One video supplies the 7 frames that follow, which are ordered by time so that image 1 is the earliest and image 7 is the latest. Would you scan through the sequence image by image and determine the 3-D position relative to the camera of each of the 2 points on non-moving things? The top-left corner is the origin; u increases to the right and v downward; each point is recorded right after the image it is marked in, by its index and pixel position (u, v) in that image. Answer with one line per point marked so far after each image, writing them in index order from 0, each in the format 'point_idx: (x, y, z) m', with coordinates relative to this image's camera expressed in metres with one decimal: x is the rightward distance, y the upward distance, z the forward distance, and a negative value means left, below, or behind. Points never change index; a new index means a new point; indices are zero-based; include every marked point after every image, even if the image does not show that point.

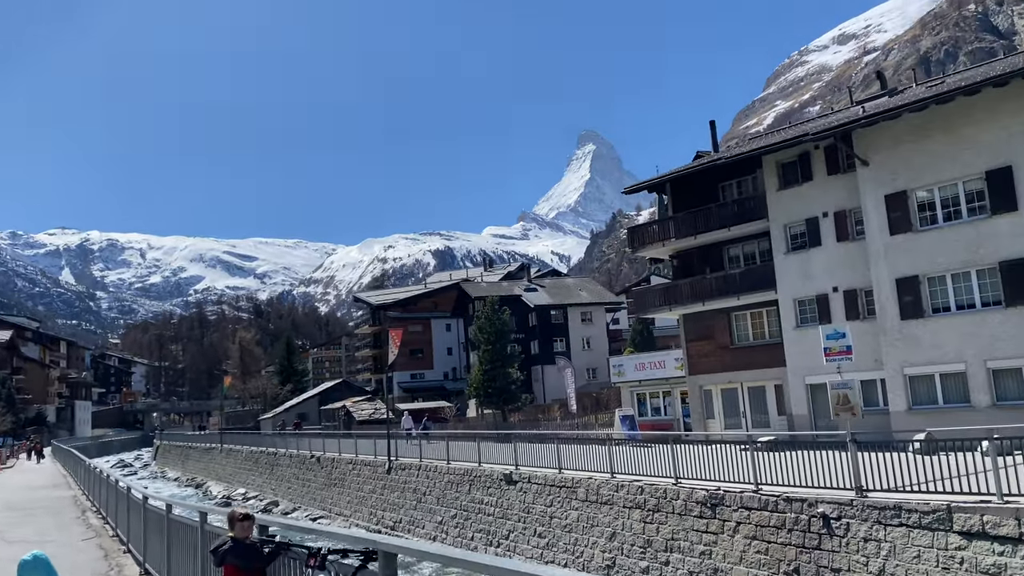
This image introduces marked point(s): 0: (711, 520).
0: (+4.3, -5.1, +18.4) m
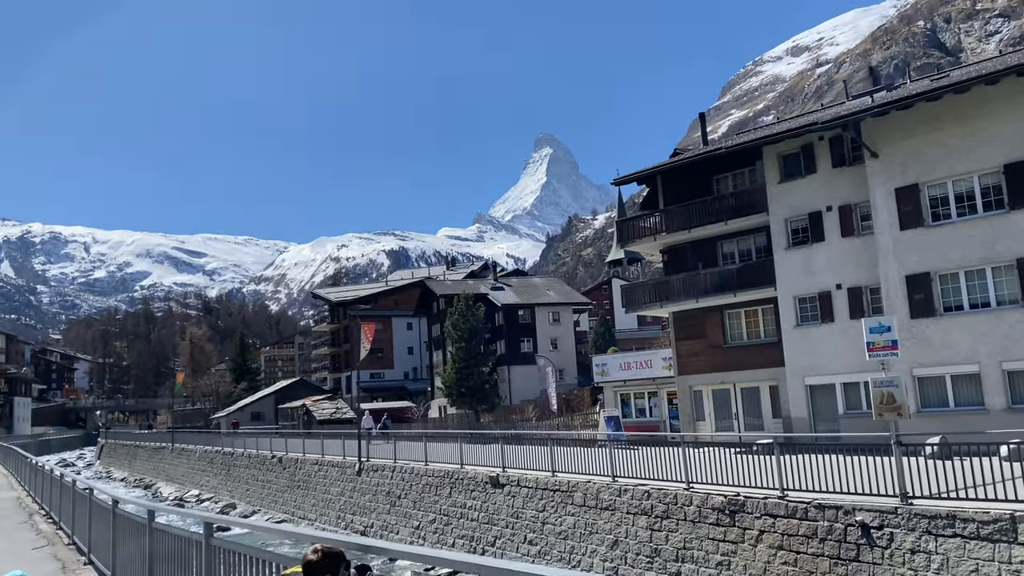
0: (+4.4, -4.9, +17.0) m
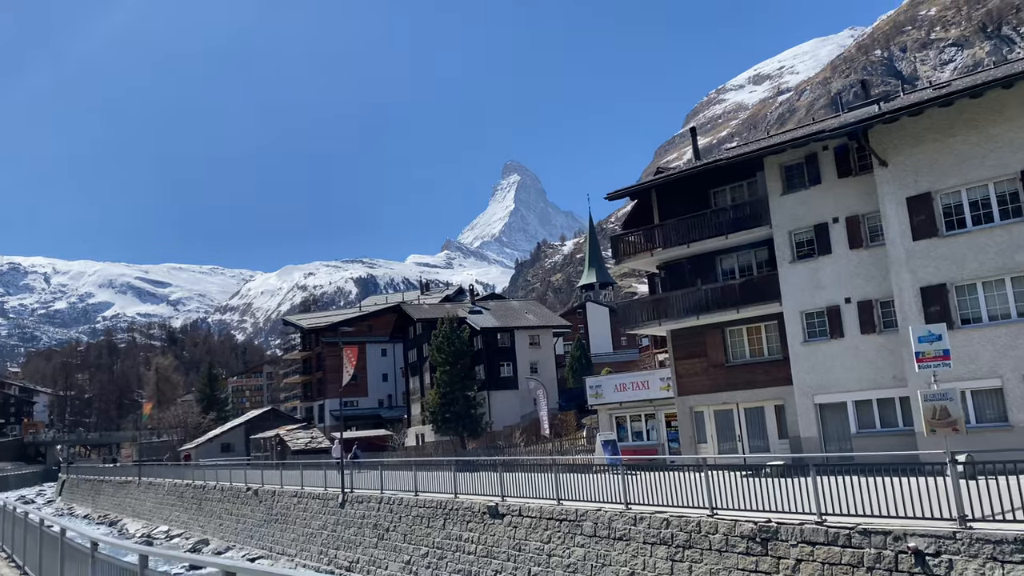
0: (+4.7, -5.1, +15.8) m
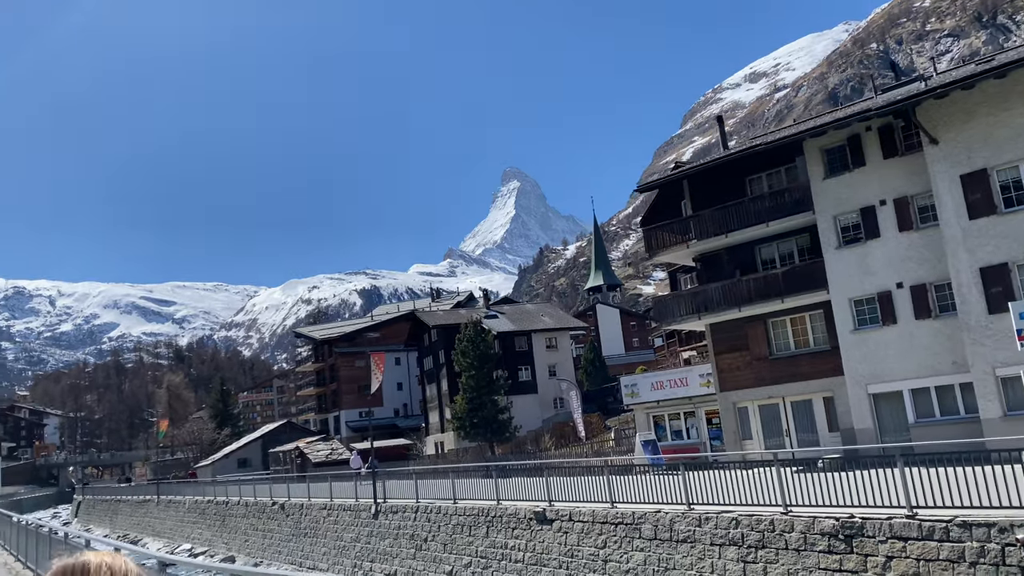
0: (+5.9, -4.7, +14.8) m
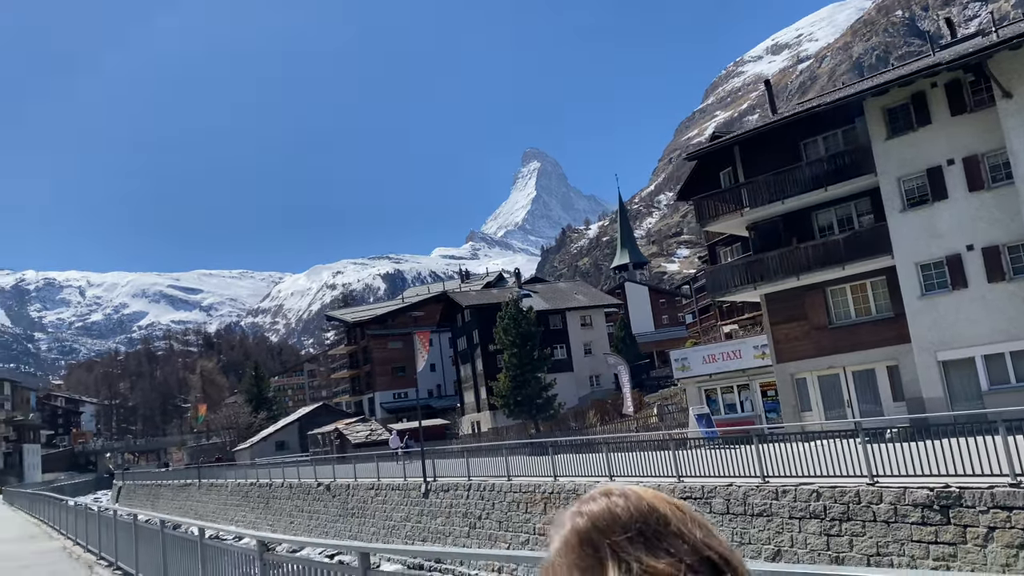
0: (+7.3, -4.0, +14.2) m
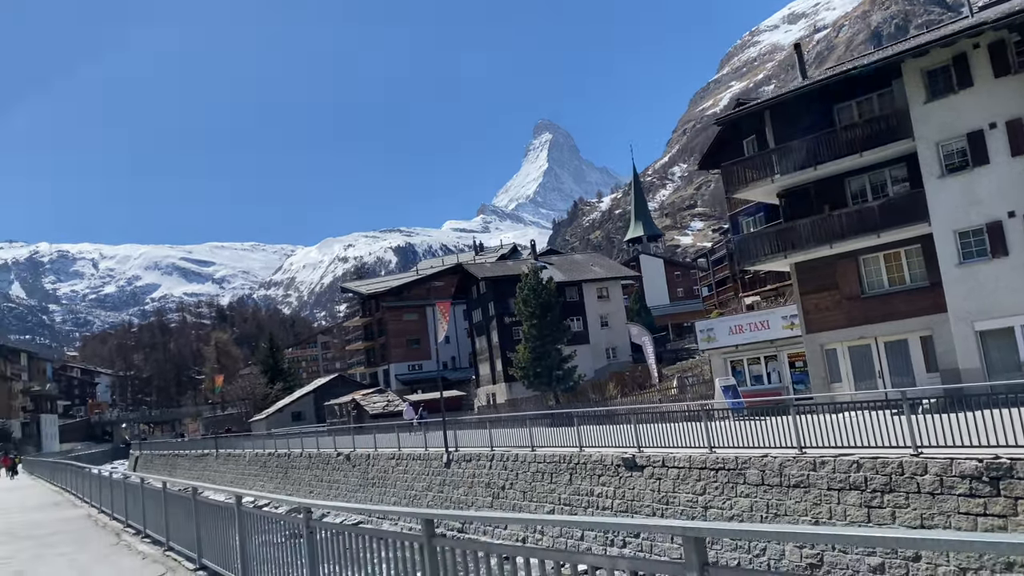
0: (+7.9, -3.5, +13.7) m
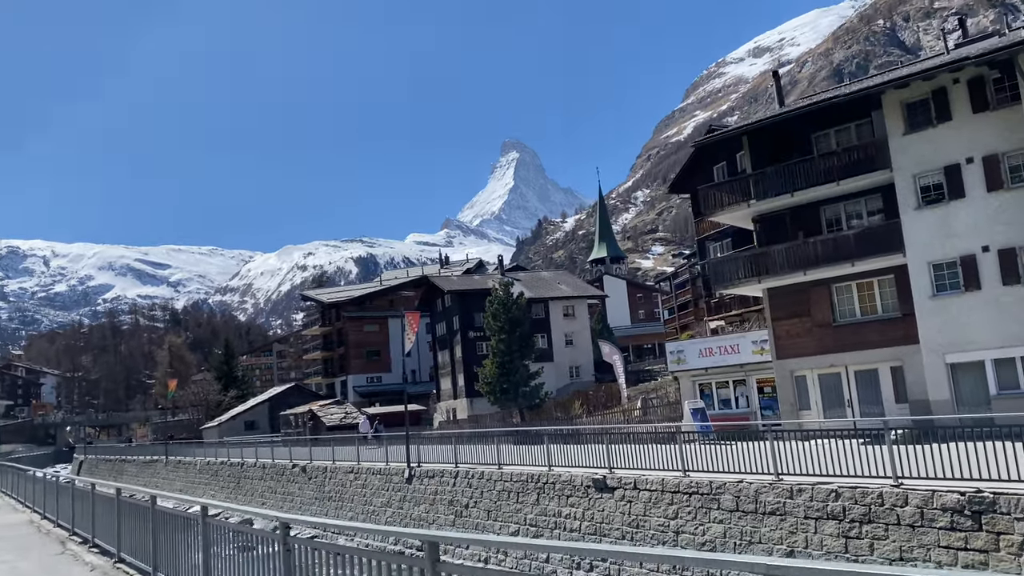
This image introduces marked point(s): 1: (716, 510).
0: (+7.5, -4.0, +13.6) m
1: (+4.4, -4.8, +18.1) m
